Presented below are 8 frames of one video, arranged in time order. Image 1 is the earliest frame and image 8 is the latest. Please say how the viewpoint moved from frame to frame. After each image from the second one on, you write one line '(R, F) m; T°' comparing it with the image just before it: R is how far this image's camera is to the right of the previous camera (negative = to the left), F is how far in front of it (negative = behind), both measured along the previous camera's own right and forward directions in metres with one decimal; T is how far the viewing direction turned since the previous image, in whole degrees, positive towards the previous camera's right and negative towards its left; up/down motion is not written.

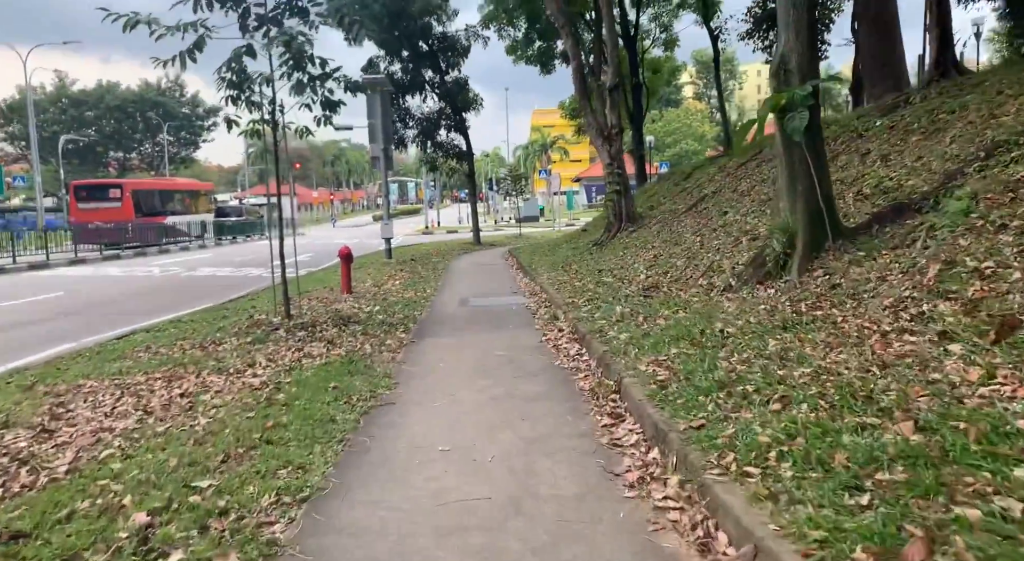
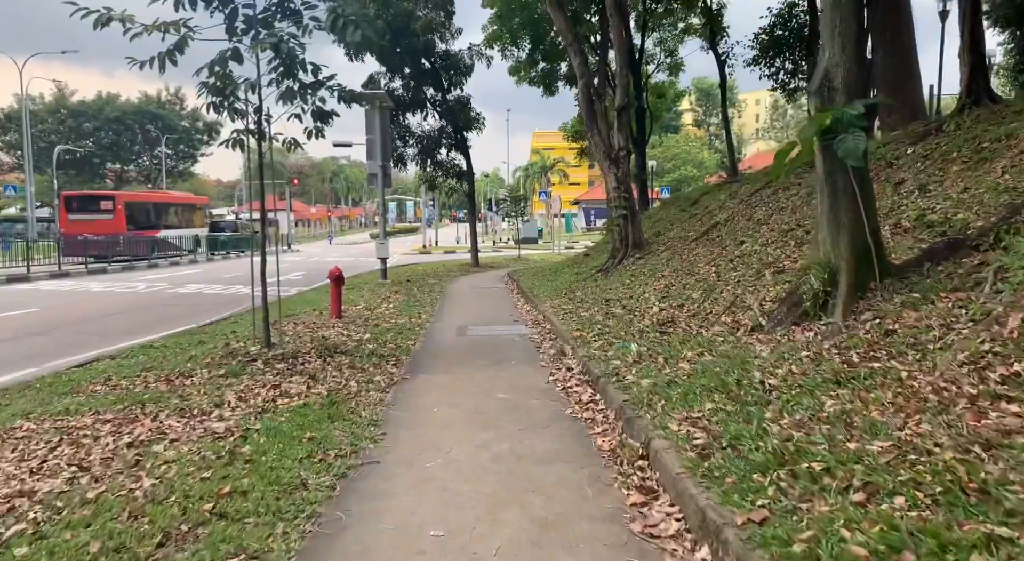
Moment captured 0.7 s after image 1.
(-0.1, +0.8) m; 0°
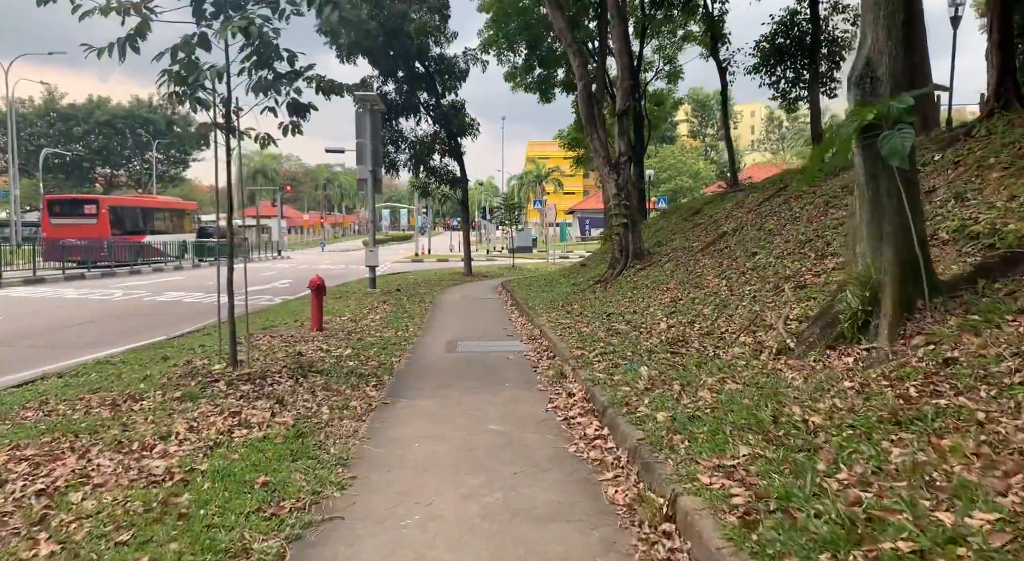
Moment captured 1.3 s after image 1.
(0.0, +0.9) m; 0°
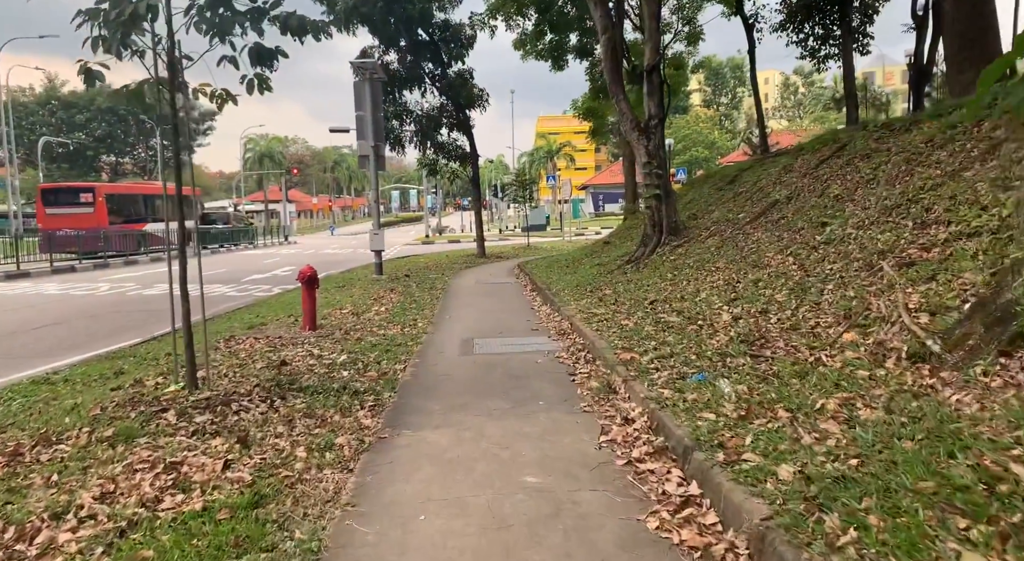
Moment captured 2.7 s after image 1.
(-0.1, +1.7) m; -1°
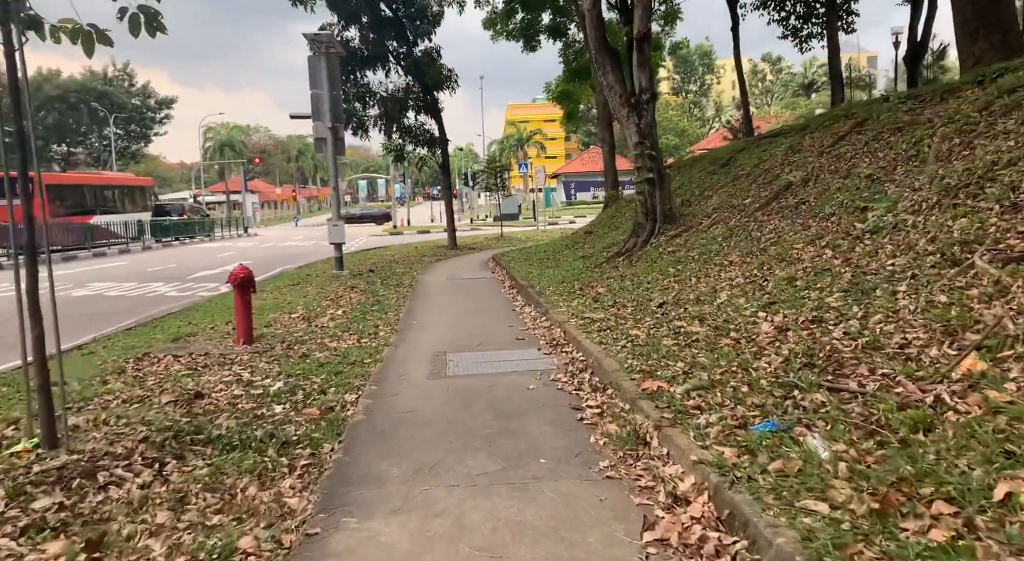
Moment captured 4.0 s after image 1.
(-0.1, +1.7) m; +2°
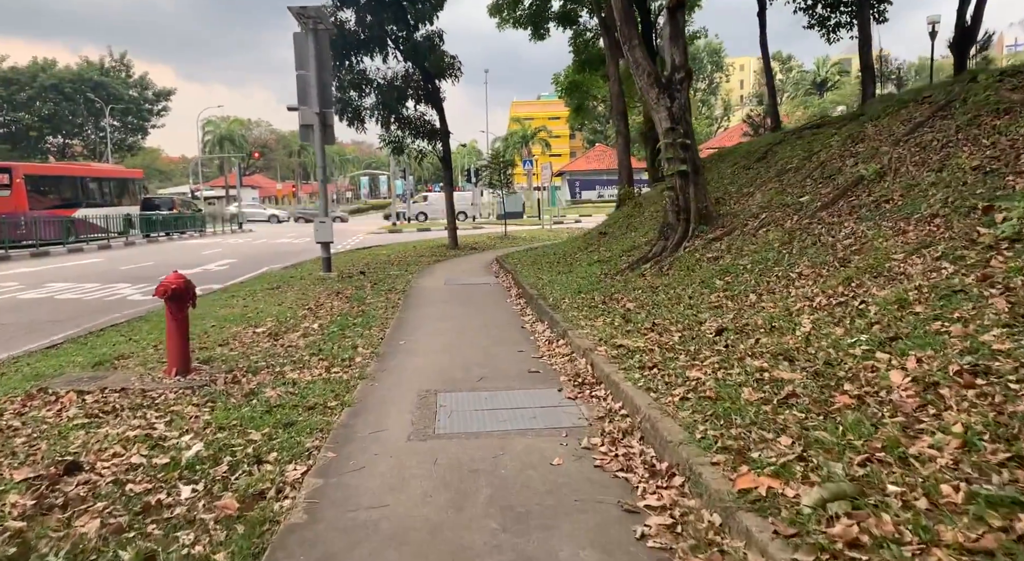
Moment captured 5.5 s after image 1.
(-0.1, +1.9) m; 0°
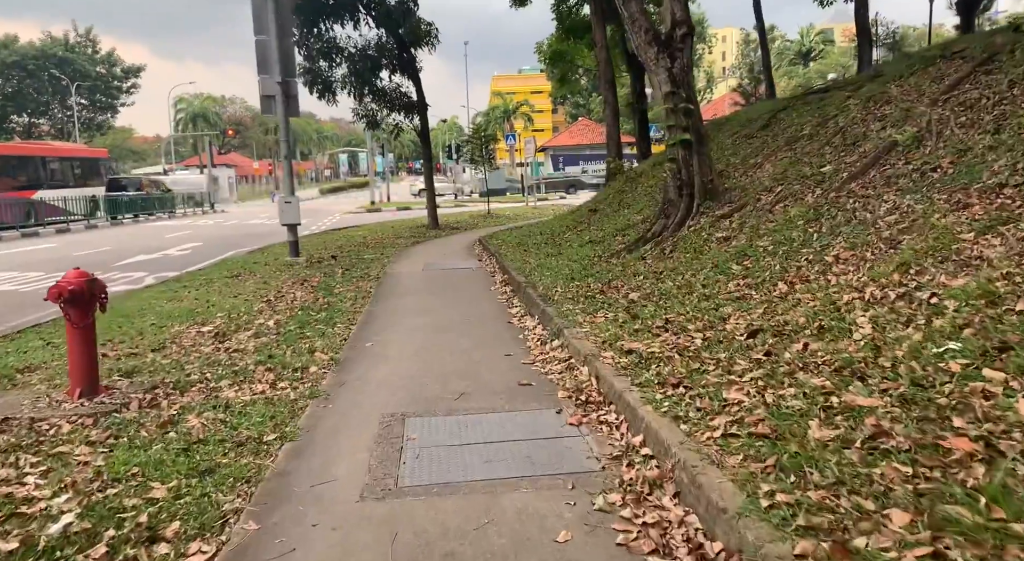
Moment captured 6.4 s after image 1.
(0.0, +1.2) m; +1°
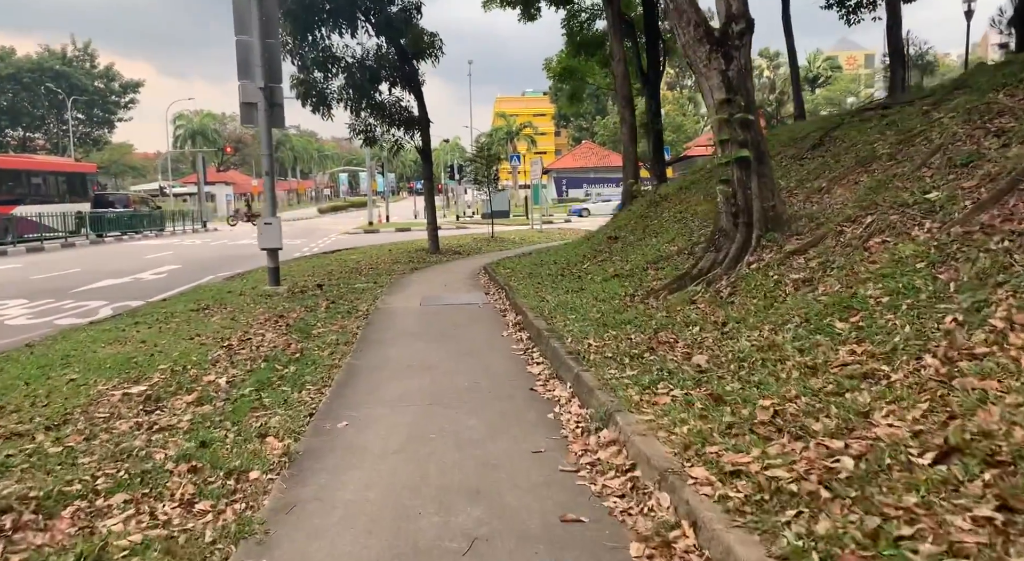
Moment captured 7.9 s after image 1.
(-0.2, +1.9) m; 0°
